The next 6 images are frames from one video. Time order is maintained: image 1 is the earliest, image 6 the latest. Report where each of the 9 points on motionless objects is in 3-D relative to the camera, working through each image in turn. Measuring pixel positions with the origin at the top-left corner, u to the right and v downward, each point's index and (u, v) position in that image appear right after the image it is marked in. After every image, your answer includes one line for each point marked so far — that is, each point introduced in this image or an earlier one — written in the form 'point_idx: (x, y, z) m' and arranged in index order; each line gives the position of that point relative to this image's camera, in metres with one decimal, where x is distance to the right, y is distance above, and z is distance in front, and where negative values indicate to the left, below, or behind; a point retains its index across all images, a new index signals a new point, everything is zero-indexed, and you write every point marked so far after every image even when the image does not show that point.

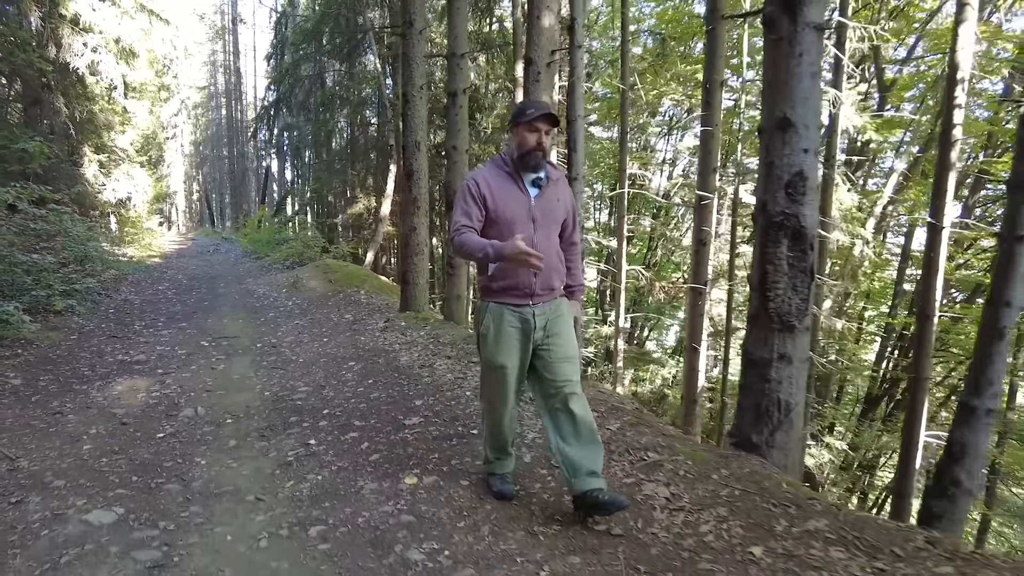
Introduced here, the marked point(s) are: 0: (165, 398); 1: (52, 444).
0: (-3.2, -1.0, +5.6) m
1: (-3.4, -1.1, +4.5) m
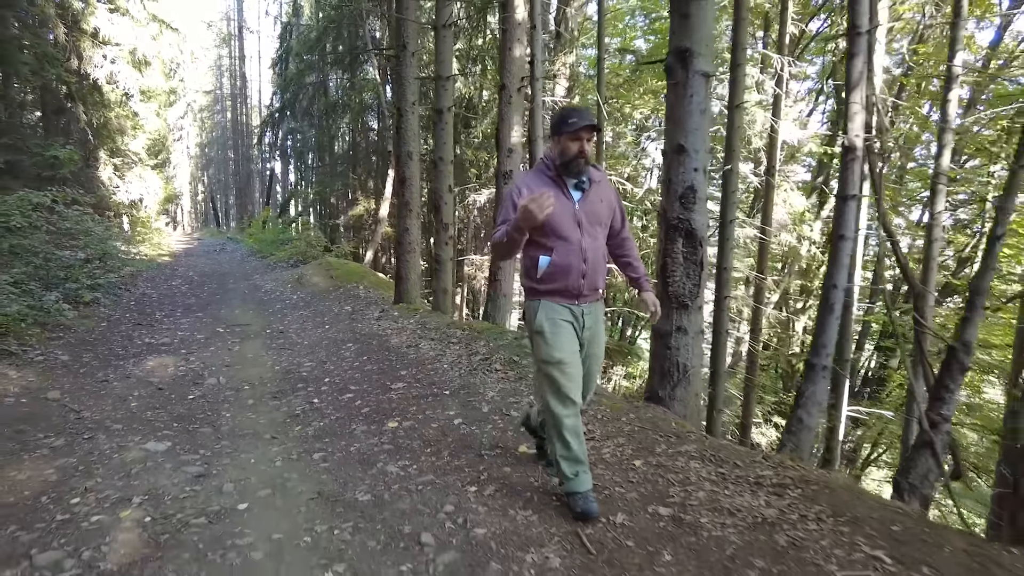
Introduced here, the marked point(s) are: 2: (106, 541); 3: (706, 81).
0: (-3.5, -0.9, +6.7) m
1: (-3.7, -1.0, +5.5) m
2: (-2.1, -1.3, +3.2) m
3: (+1.4, +1.5, +4.5) m
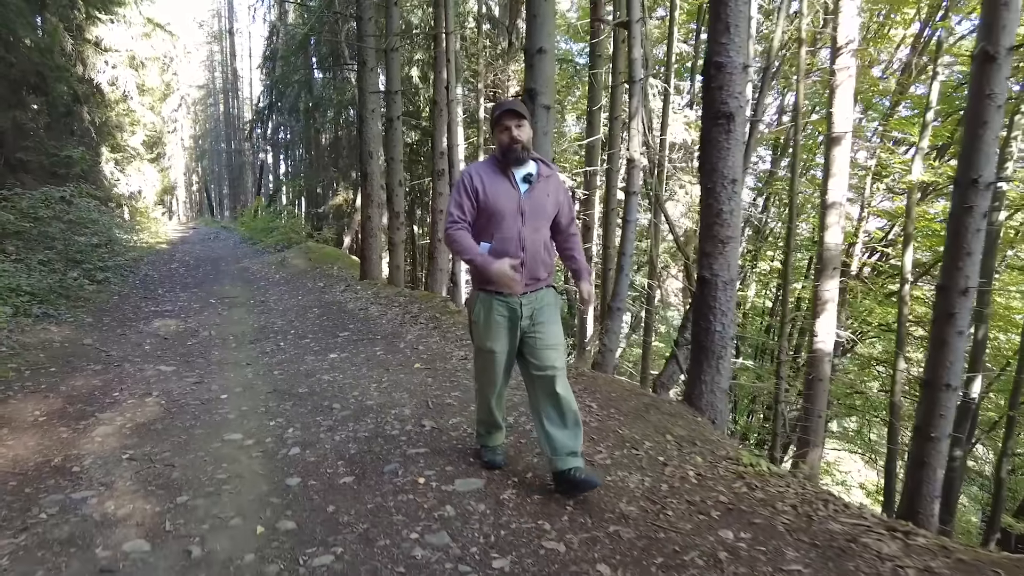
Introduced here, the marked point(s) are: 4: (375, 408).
0: (-4.6, -0.6, +8.6) m
1: (-4.8, -0.7, +7.4) m
2: (-3.1, -1.0, +5.1) m
3: (+0.4, +1.9, +6.4) m
4: (-1.1, -1.0, +4.9) m
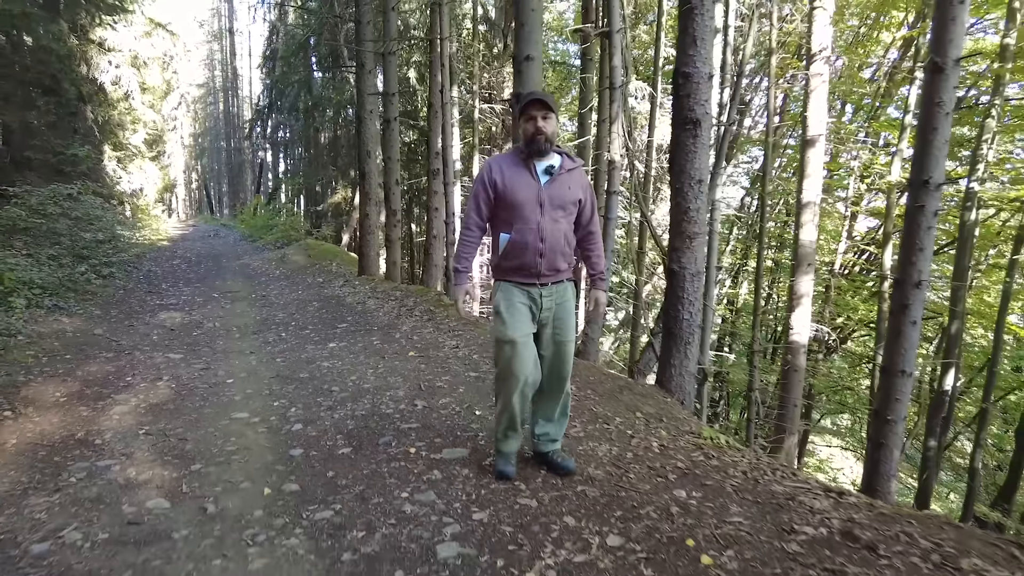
0: (-4.7, -0.5, +9.0) m
1: (-4.9, -0.6, +7.8) m
2: (-3.3, -0.9, +5.5) m
3: (+0.3, +1.9, +6.8) m
4: (-1.2, -0.9, +5.3) m
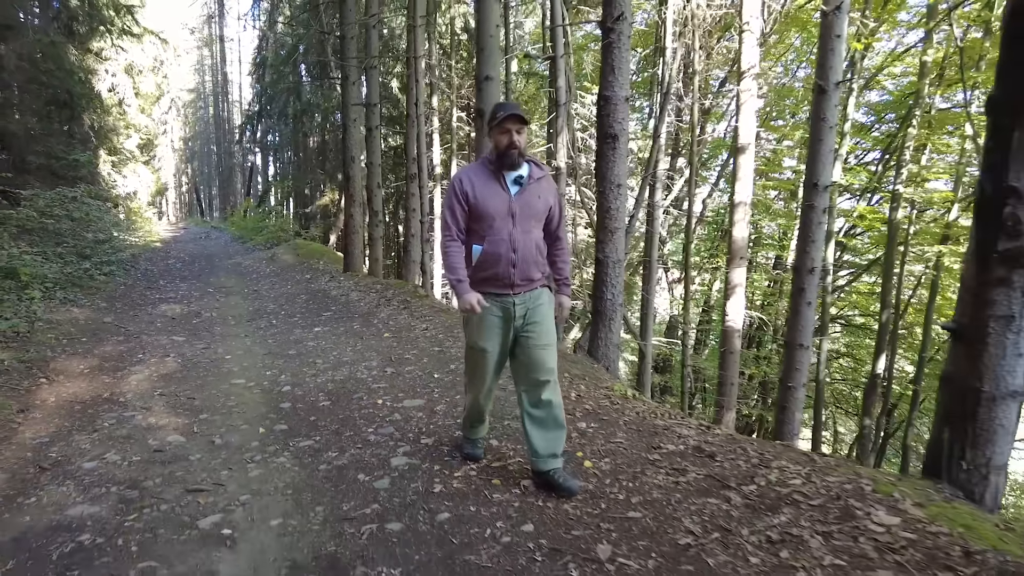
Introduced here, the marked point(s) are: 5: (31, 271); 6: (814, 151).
0: (-5.2, -0.4, +9.9) m
1: (-5.4, -0.5, +8.7) m
2: (-3.7, -0.8, +6.4) m
3: (-0.2, +2.1, +7.8) m
4: (-1.7, -0.8, +6.3) m
5: (-7.5, +0.3, +9.5) m
6: (+3.2, +1.4, +6.4) m
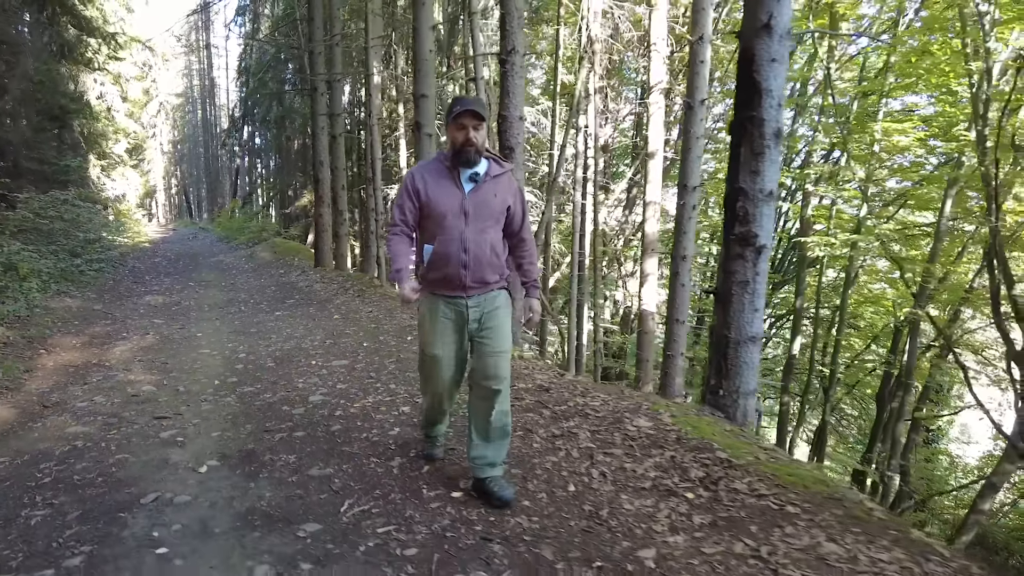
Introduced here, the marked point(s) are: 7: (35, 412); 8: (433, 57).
0: (-6.3, -0.2, +11.1) m
1: (-6.4, -0.4, +10.0) m
2: (-4.7, -0.7, +7.7) m
3: (-1.2, +2.3, +9.0) m
4: (-2.7, -0.6, +7.5) m
5: (-8.6, +0.4, +10.7) m
6: (+2.2, +1.7, +7.7) m
7: (-4.0, -1.0, +5.0) m
8: (-1.2, +3.5, +9.1) m
